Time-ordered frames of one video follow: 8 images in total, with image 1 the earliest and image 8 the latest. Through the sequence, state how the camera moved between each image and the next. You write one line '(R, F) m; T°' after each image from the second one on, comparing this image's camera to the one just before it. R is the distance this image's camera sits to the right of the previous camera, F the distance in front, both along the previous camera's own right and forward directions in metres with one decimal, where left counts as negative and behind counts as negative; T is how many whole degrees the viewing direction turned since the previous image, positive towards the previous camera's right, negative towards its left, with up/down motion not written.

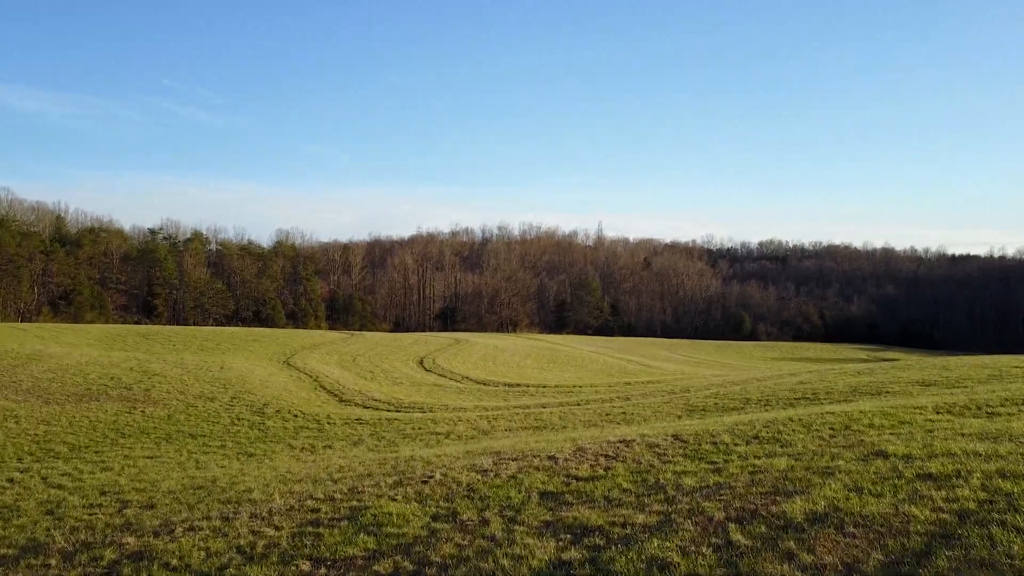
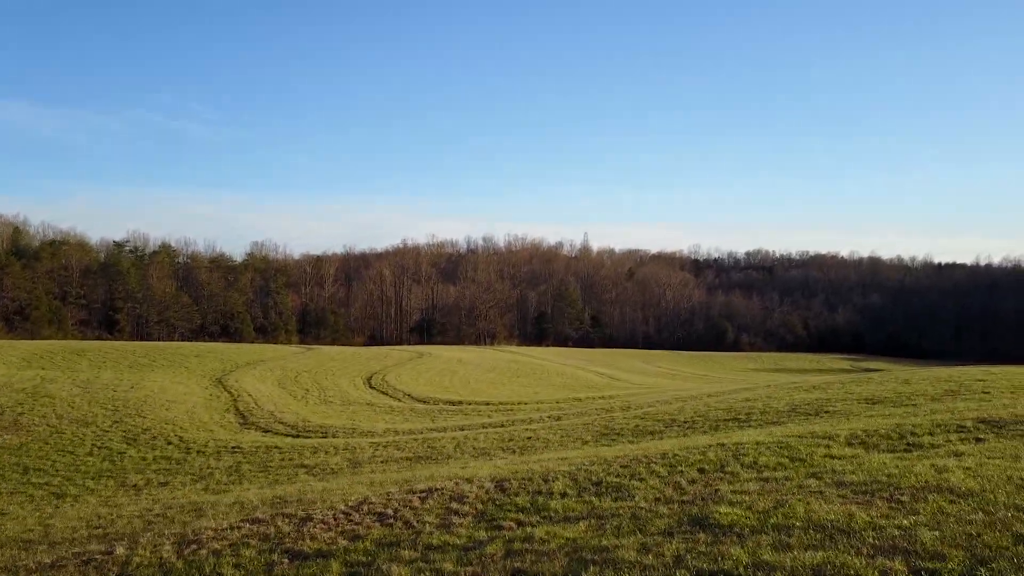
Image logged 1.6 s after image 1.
(+3.1, +2.2) m; +1°
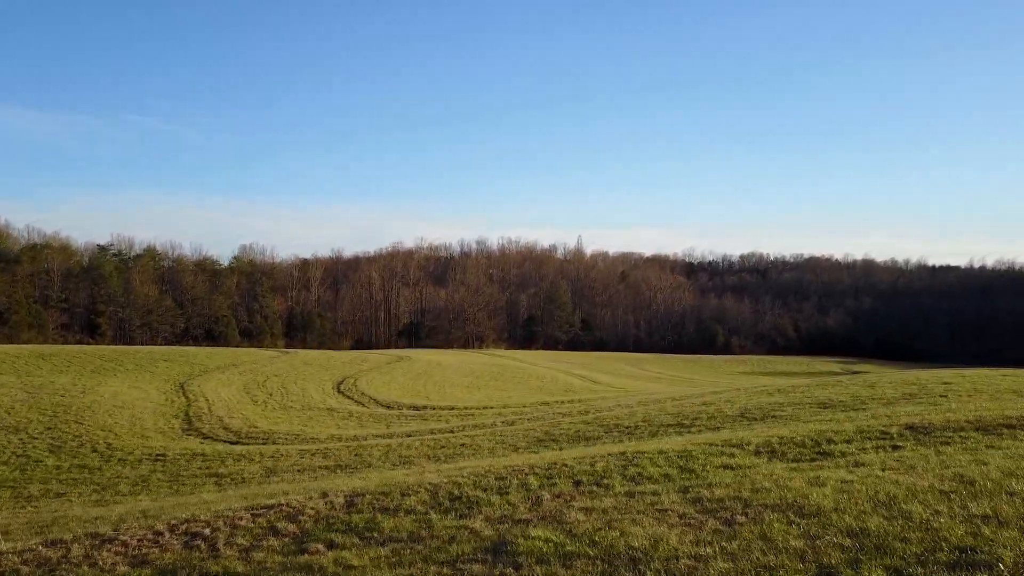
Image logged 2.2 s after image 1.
(+1.9, +0.7) m; 0°
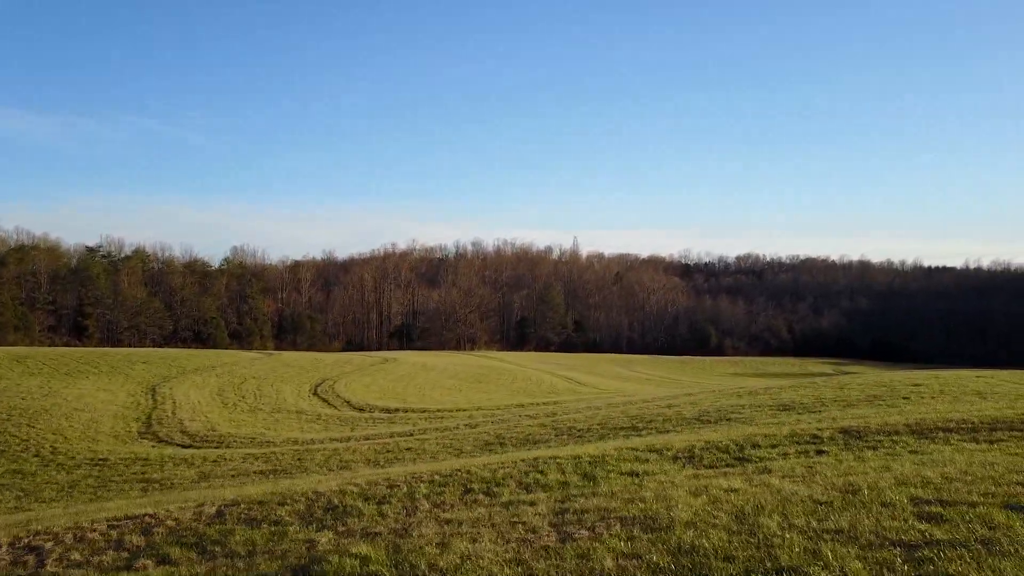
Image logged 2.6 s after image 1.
(+1.5, +0.4) m; 0°
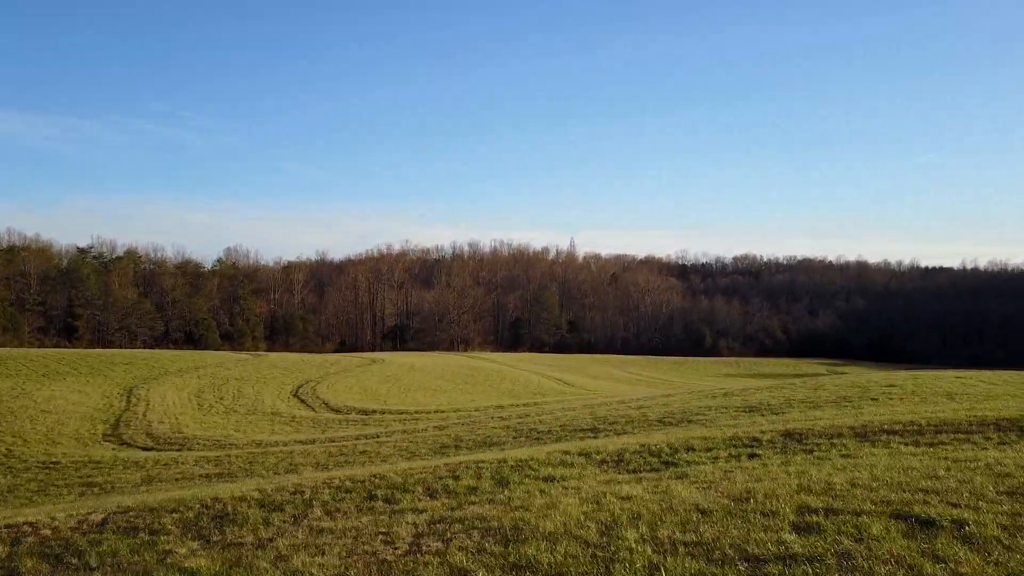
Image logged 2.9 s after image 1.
(+1.2, +0.3) m; 0°
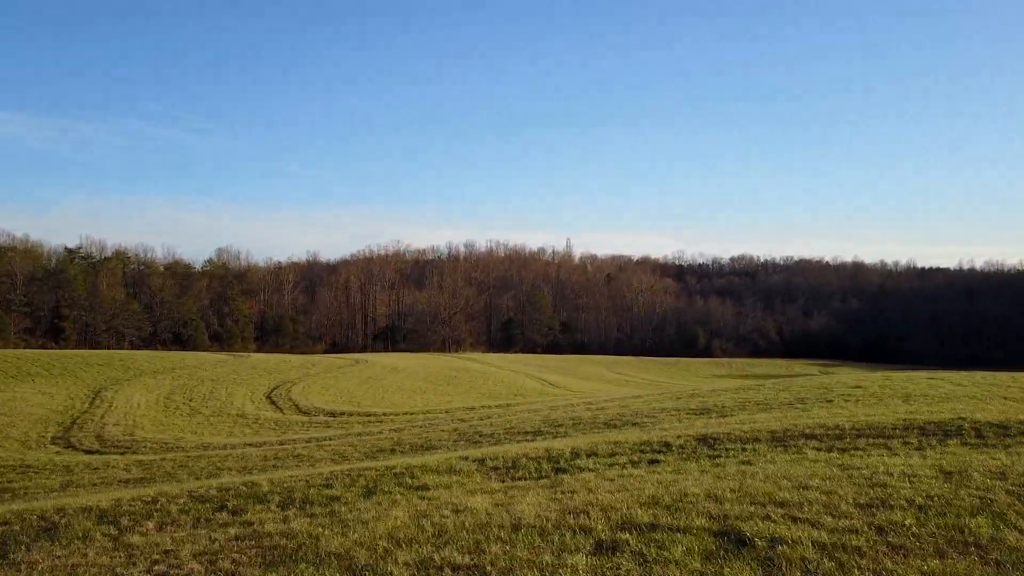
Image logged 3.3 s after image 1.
(+1.7, +0.4) m; 0°
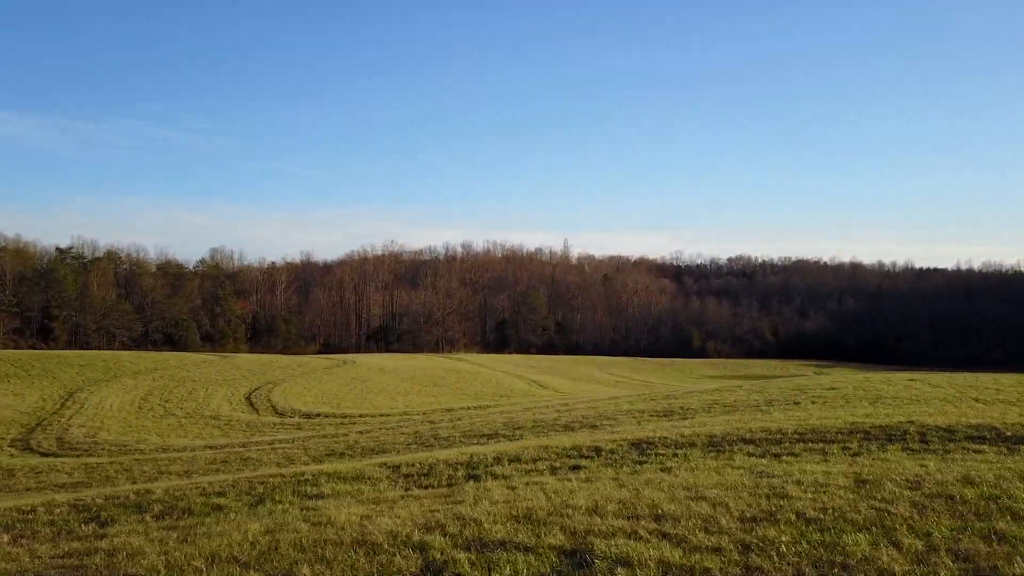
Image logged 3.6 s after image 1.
(+1.2, +0.4) m; 0°
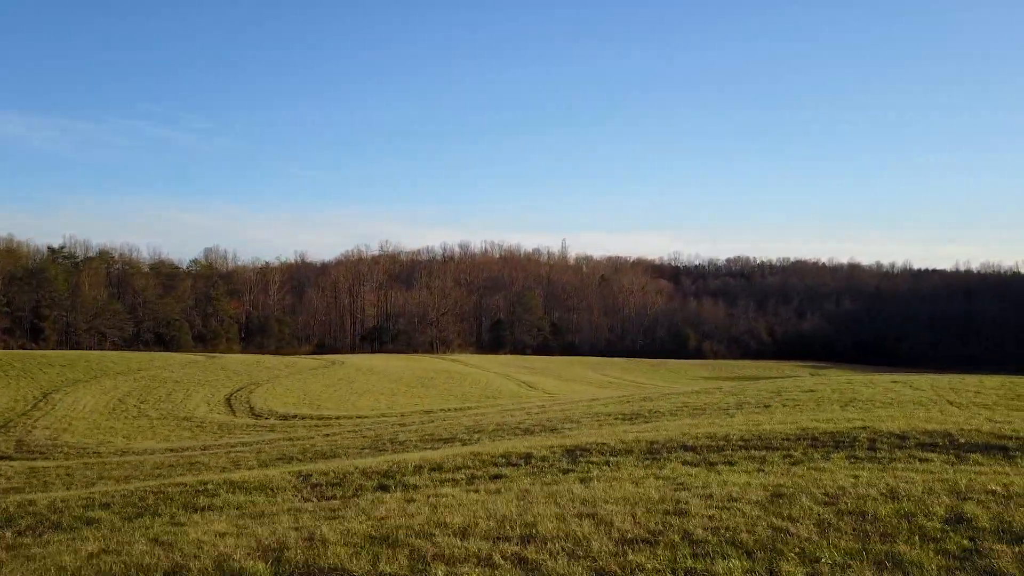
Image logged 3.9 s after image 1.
(+1.1, +0.5) m; 0°
